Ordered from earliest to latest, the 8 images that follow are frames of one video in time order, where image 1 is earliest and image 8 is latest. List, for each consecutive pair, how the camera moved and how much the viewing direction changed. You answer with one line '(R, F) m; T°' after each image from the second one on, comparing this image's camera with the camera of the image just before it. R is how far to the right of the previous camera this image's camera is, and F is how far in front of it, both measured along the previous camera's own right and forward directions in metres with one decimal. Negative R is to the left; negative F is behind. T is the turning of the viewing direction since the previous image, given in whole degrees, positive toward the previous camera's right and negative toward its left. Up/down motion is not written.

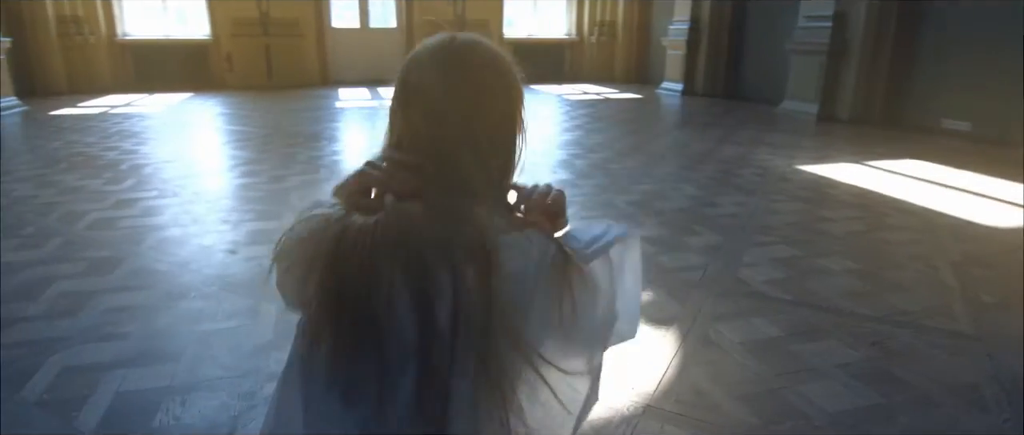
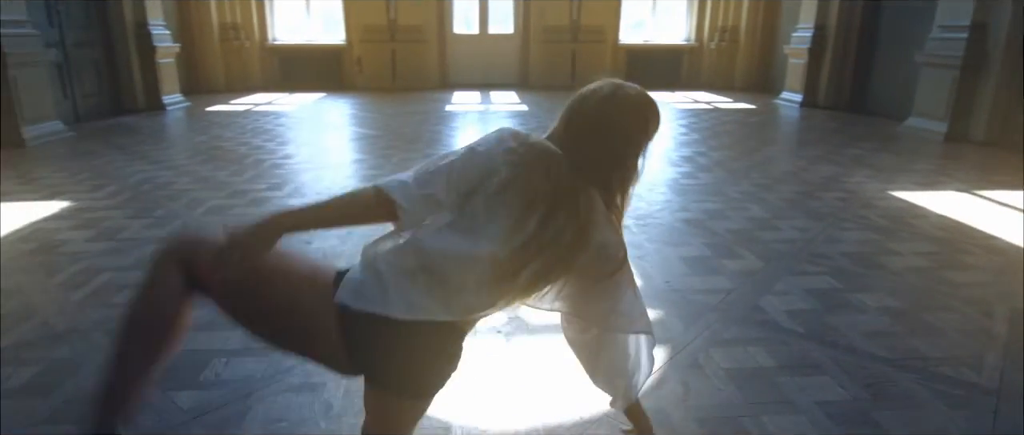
(+0.4, -0.1) m; -12°
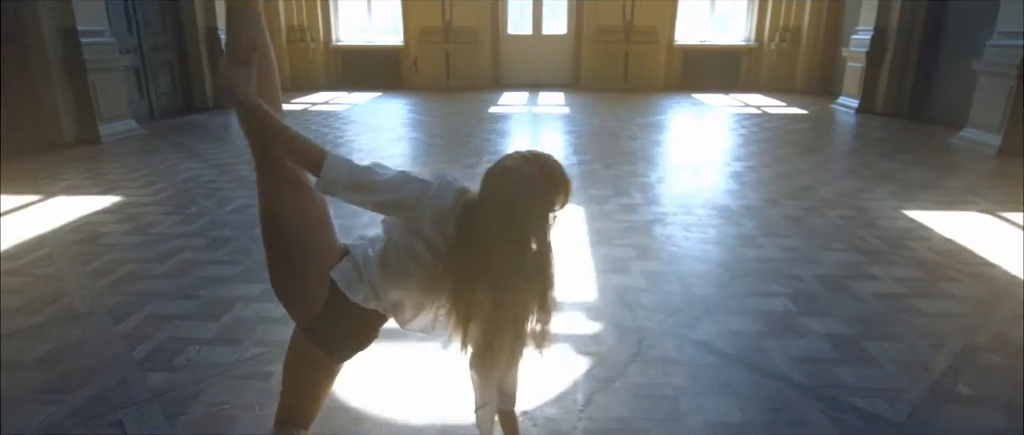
(+0.5, -0.1) m; -7°
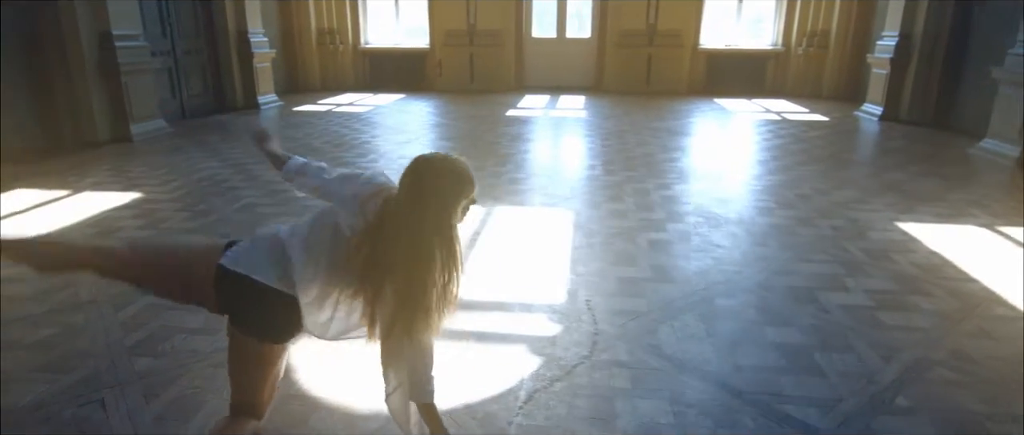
(+0.3, -0.1) m; -3°
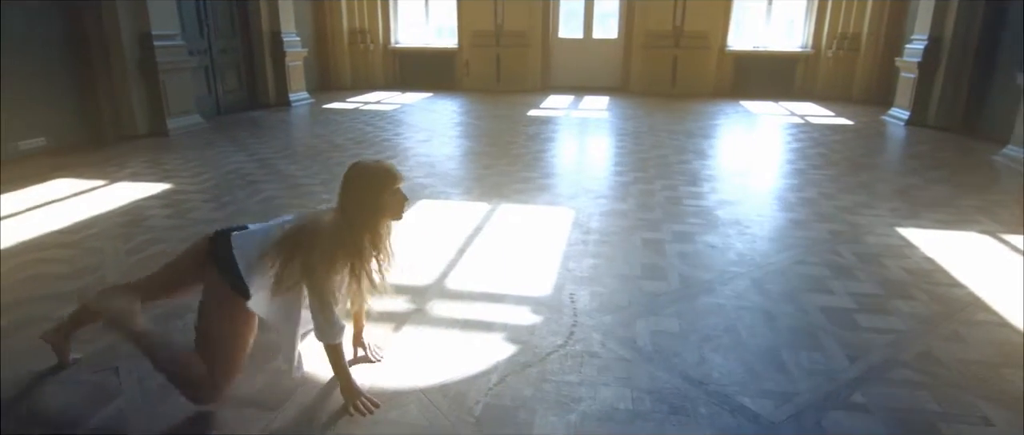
(+0.2, -0.1) m; -3°
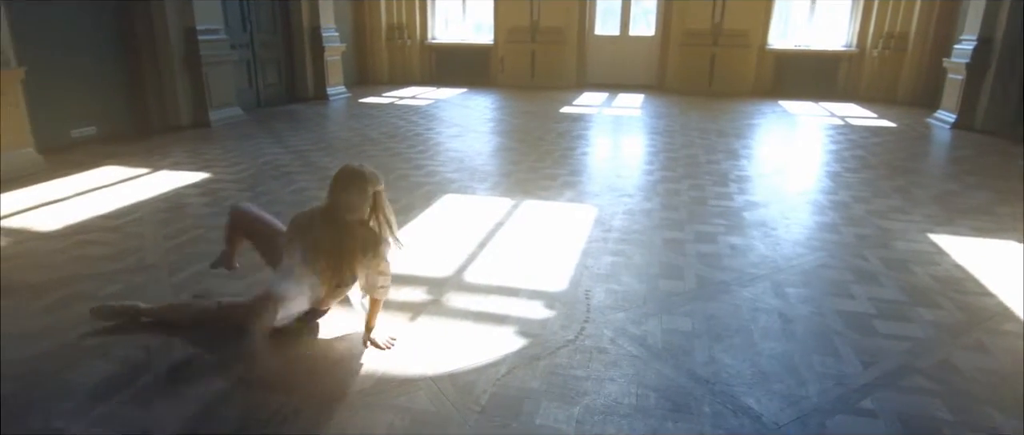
(+0.1, 0.0) m; -3°
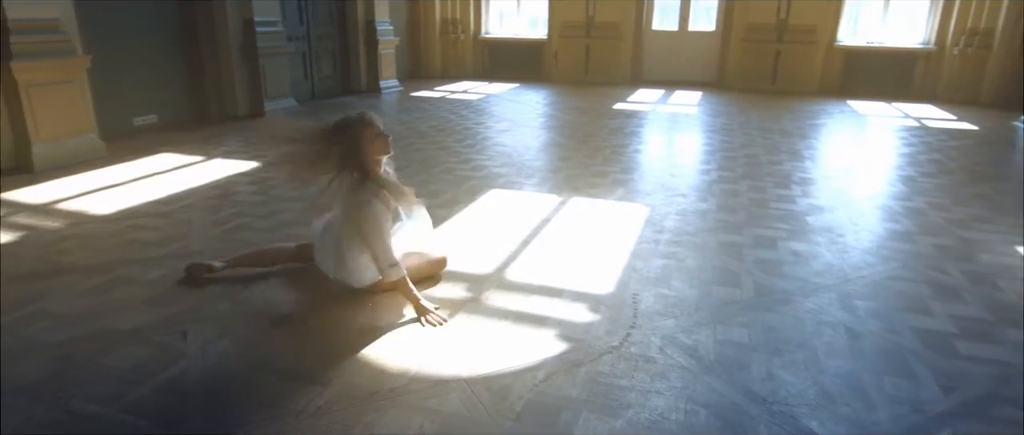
(0.0, +0.1) m; -5°
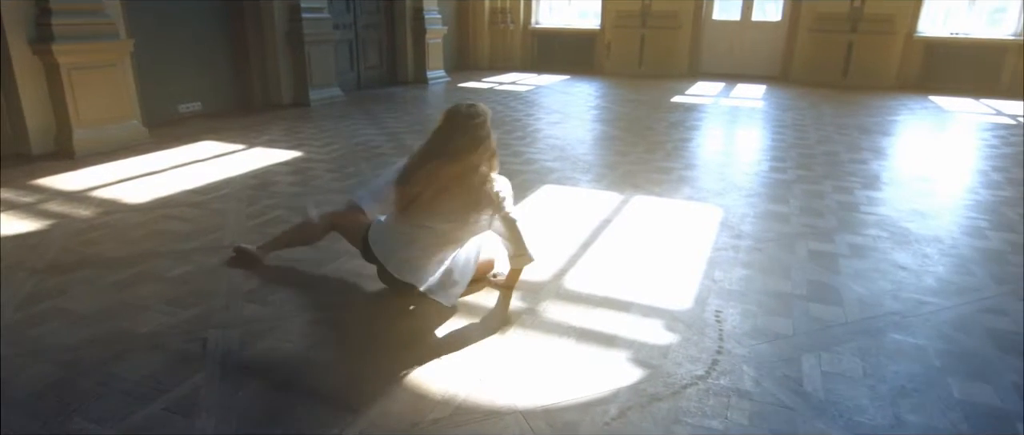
(-0.1, +0.3) m; -4°
